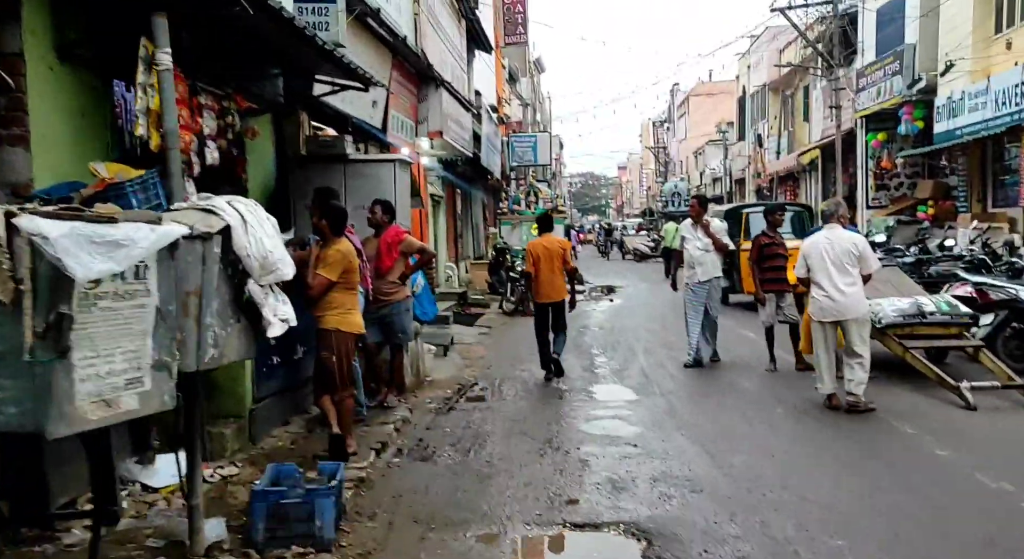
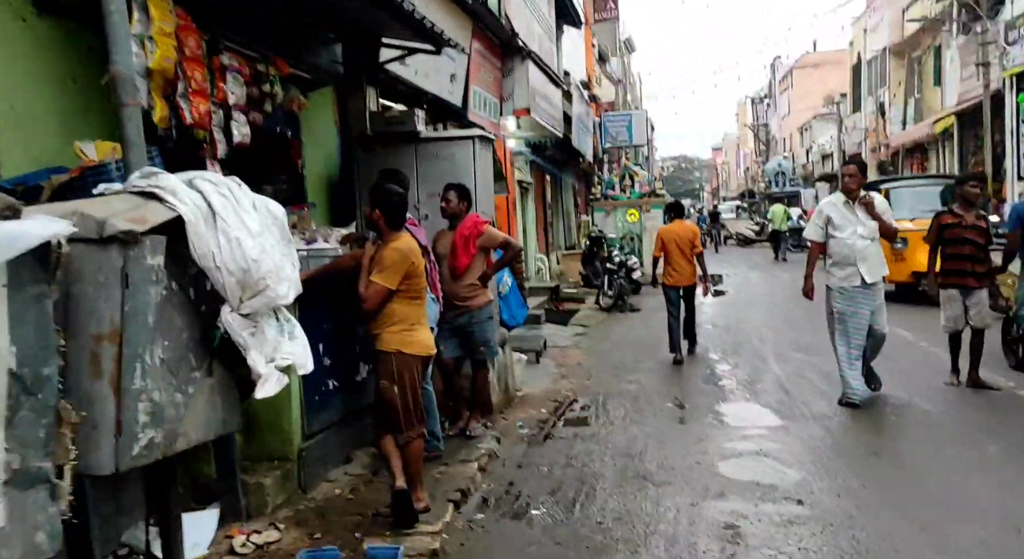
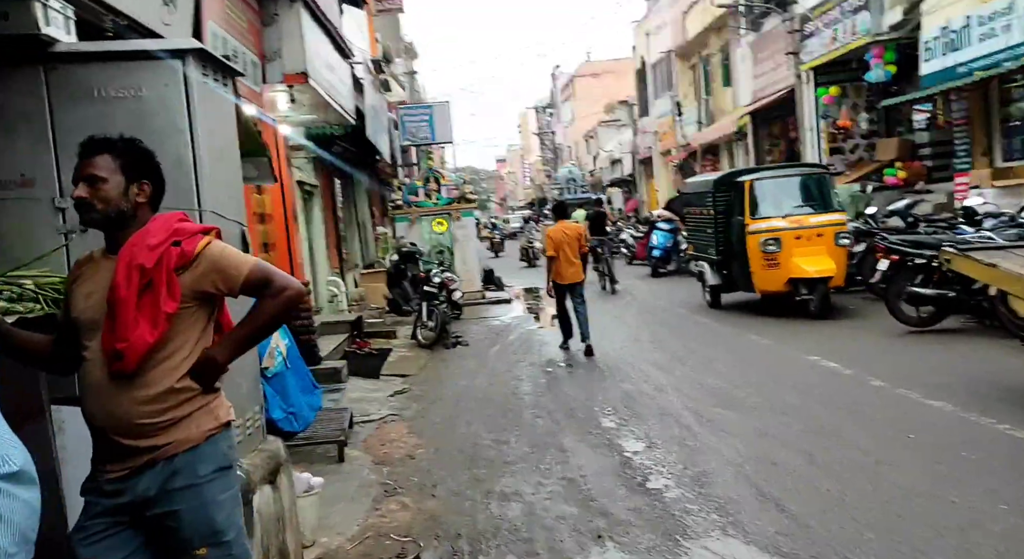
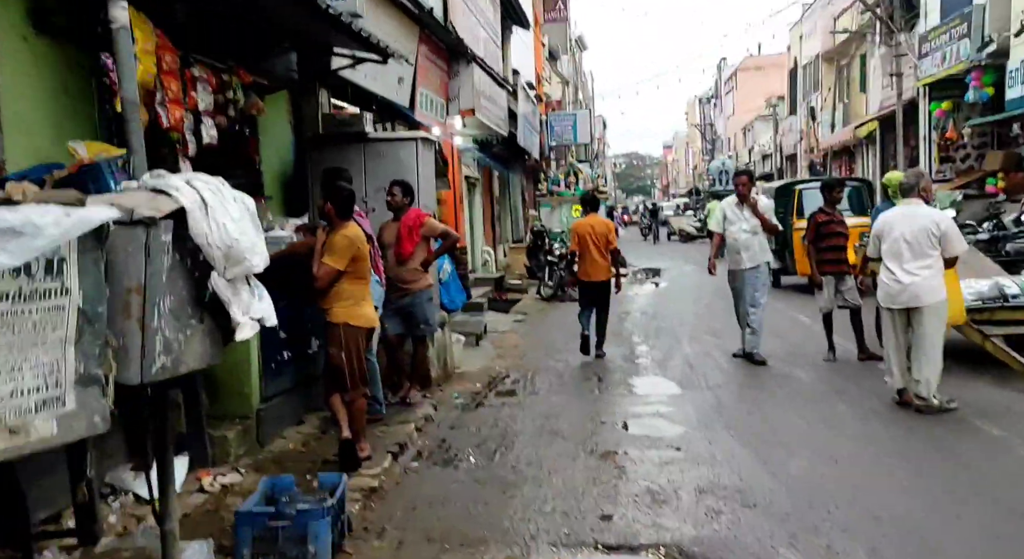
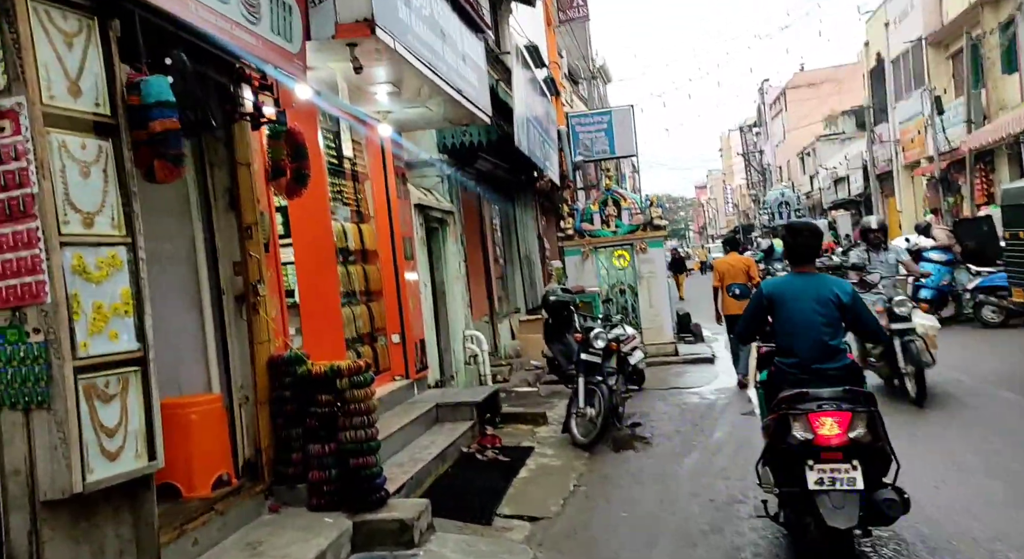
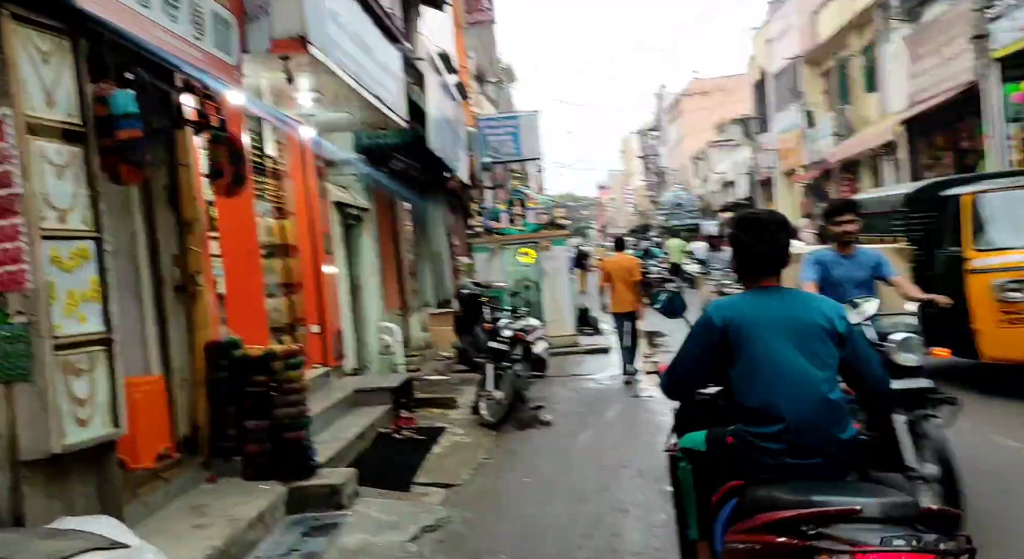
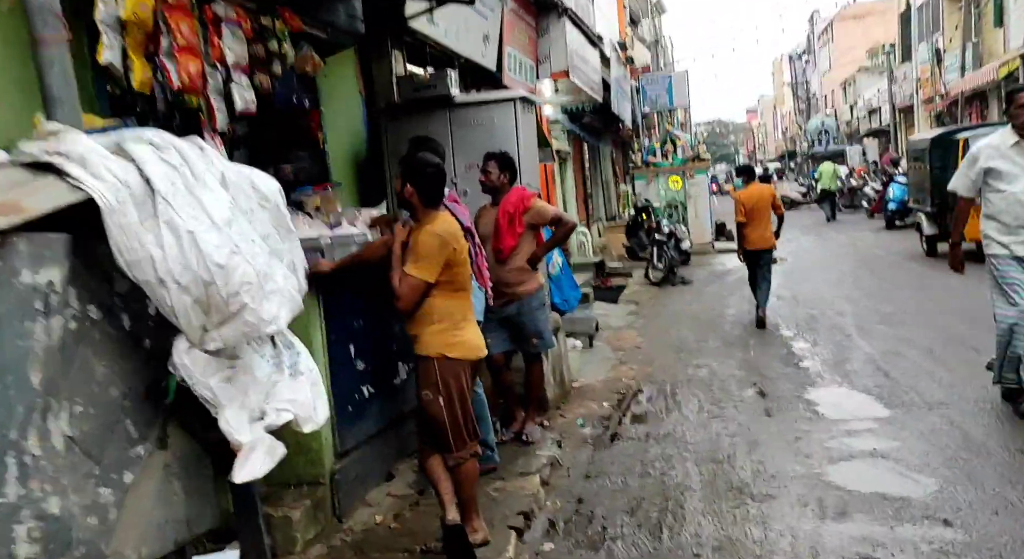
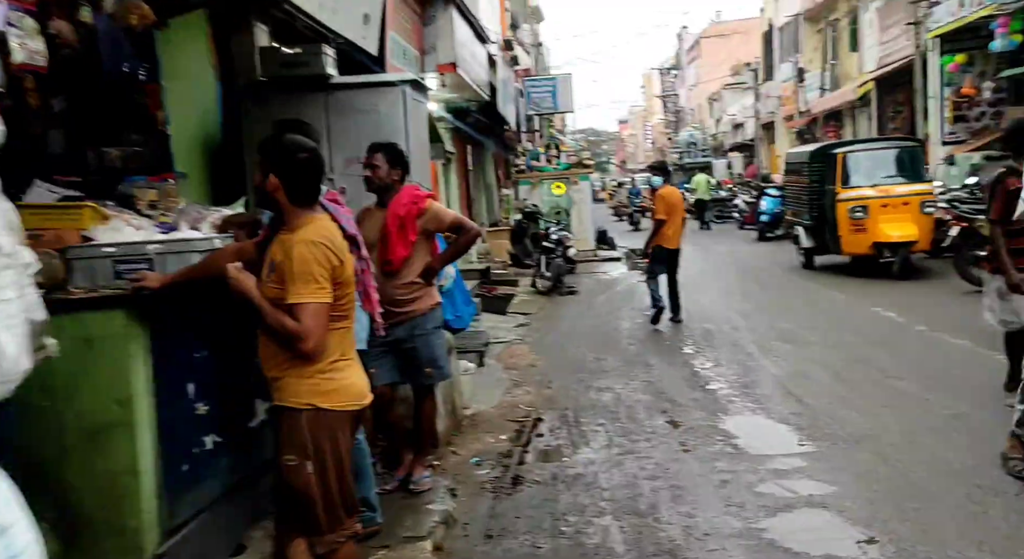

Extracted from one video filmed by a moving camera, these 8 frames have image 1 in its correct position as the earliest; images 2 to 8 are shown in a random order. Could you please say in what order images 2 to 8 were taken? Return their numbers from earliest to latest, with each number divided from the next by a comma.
4, 2, 7, 8, 3, 6, 5
